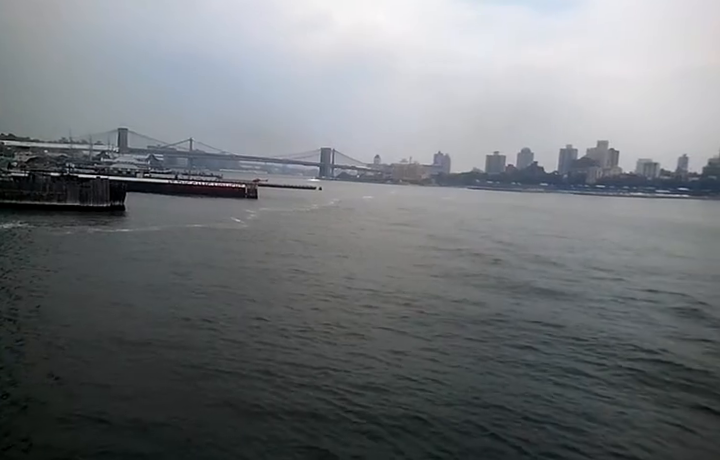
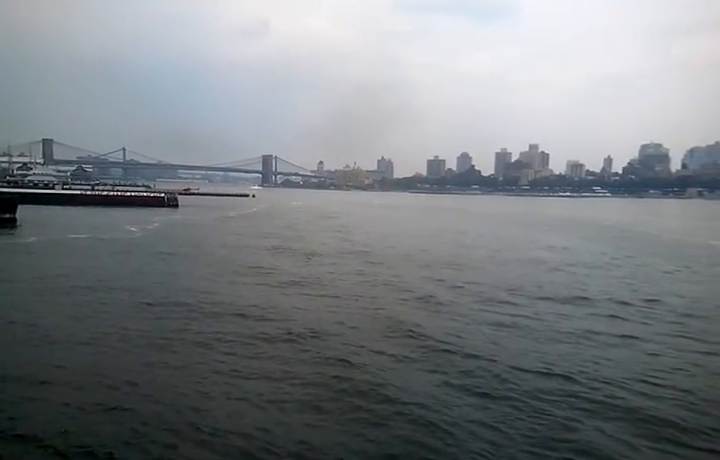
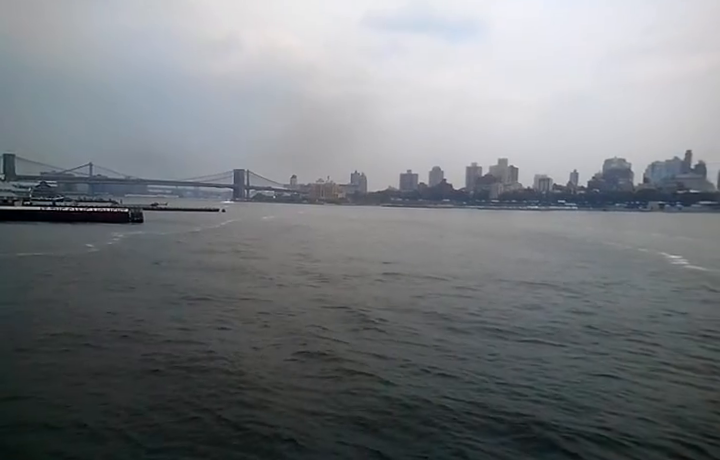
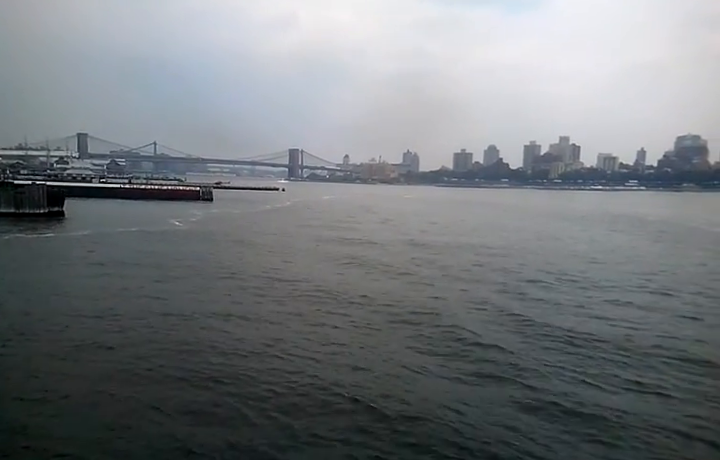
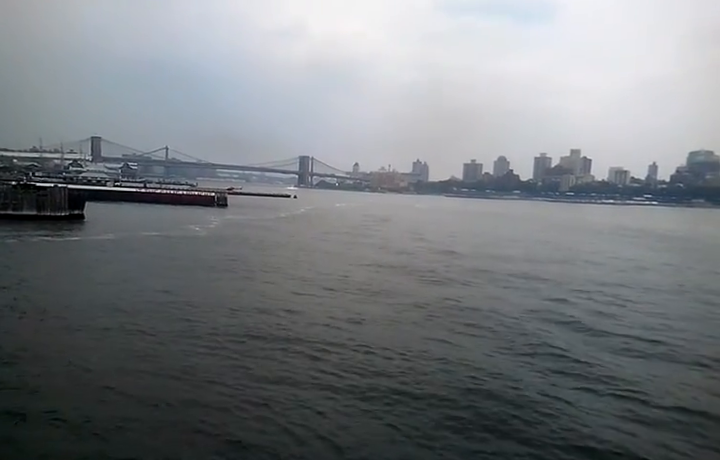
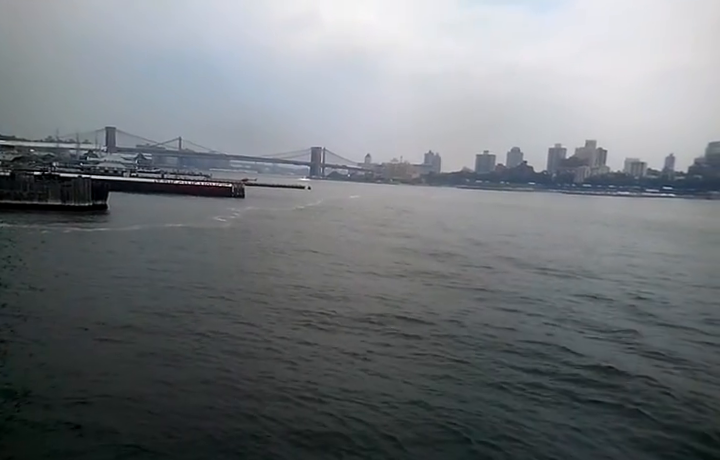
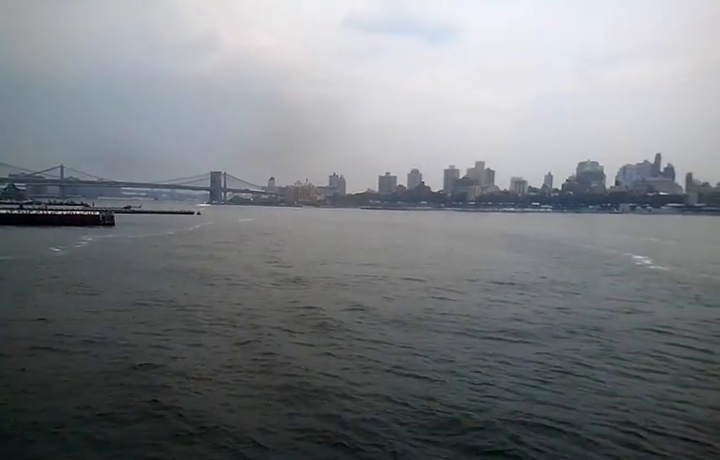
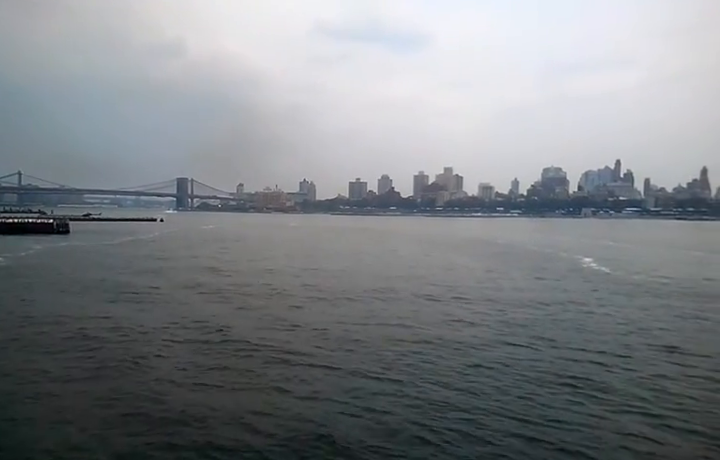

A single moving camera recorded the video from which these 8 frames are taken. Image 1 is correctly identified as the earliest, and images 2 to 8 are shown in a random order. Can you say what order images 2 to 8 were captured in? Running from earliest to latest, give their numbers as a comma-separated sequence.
6, 5, 4, 2, 3, 7, 8
